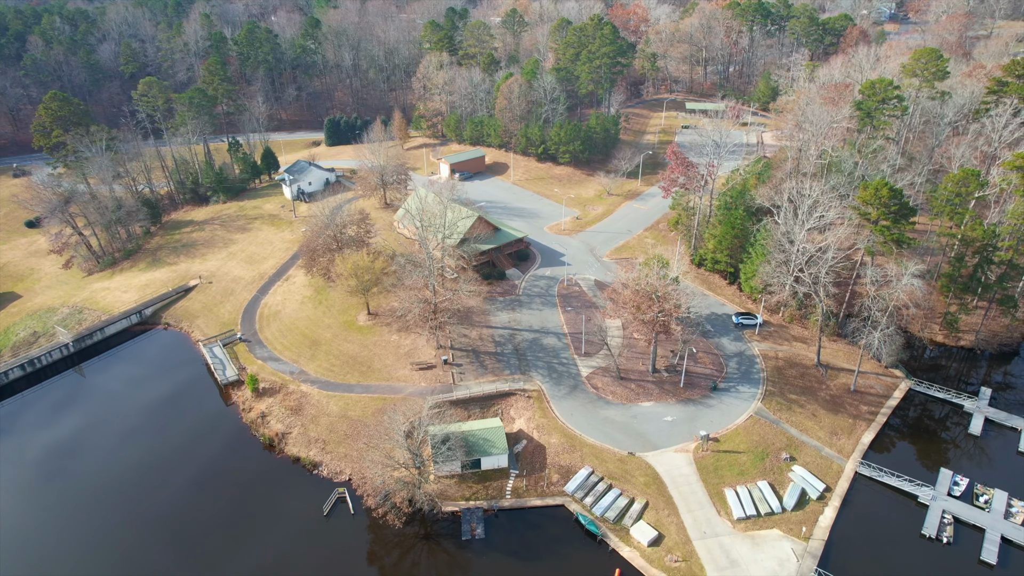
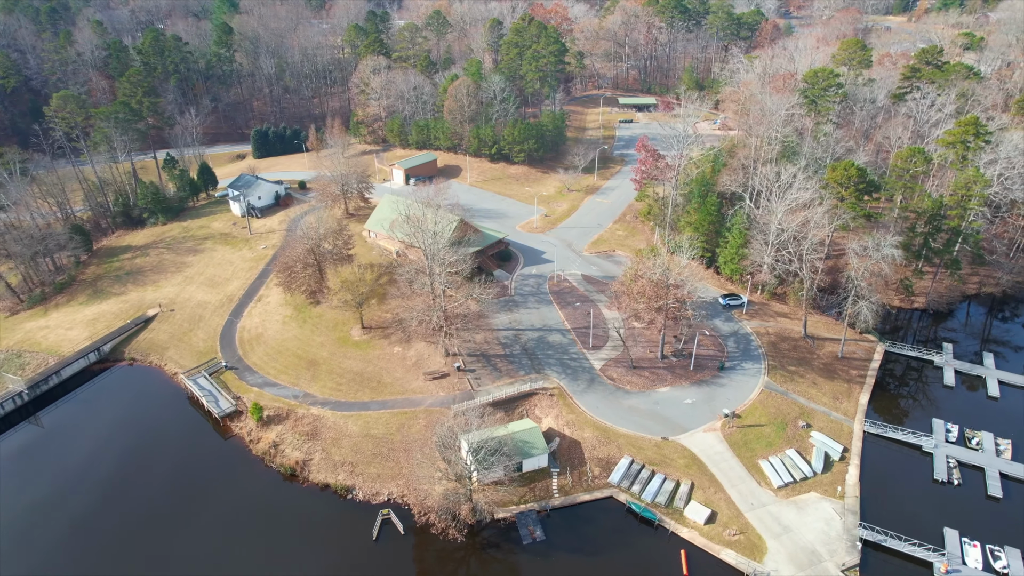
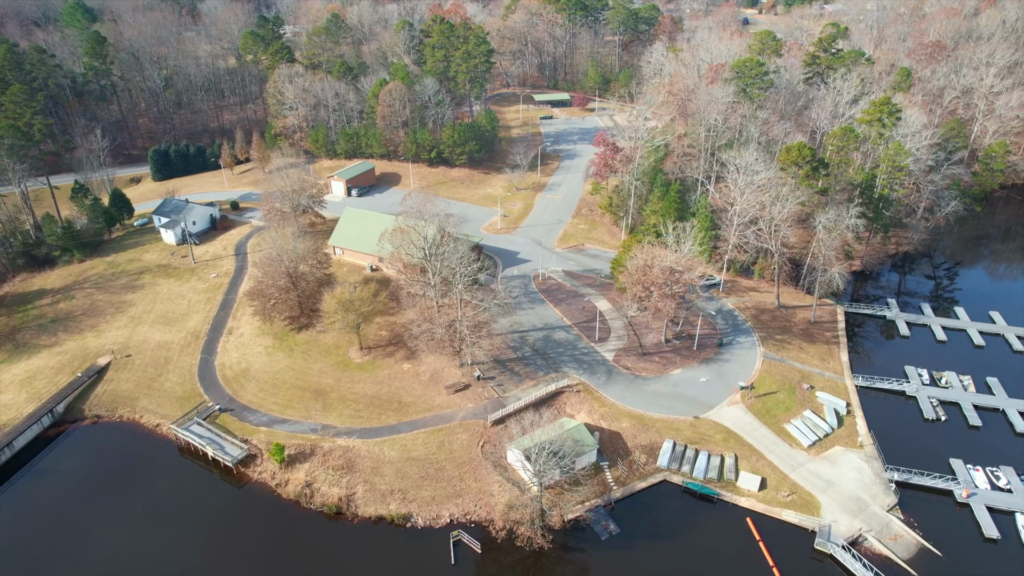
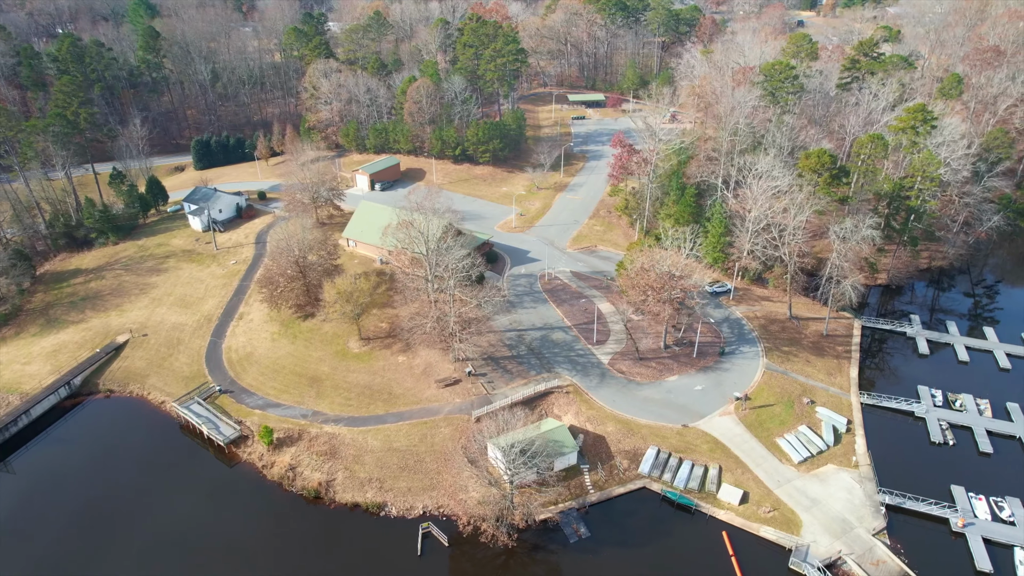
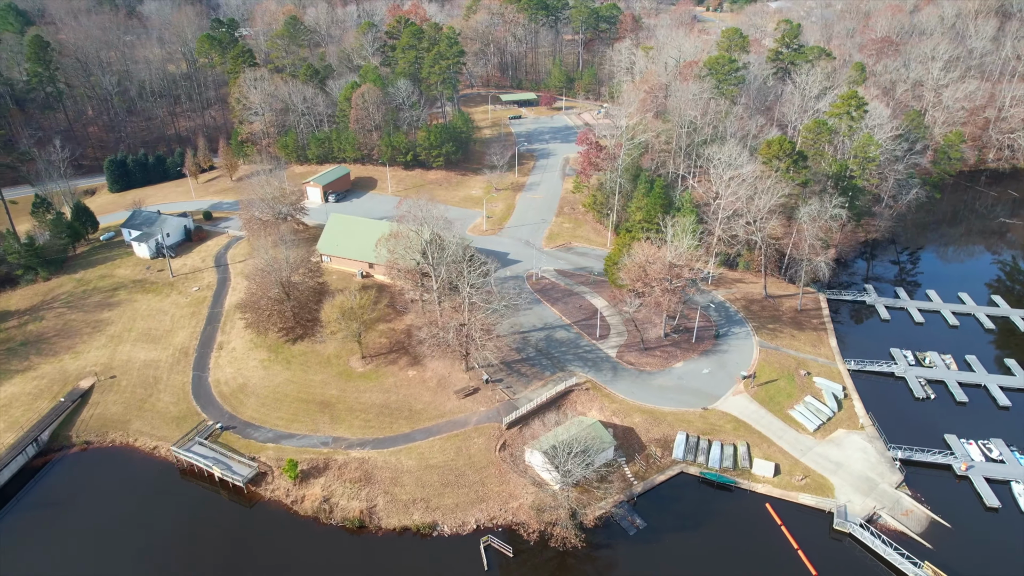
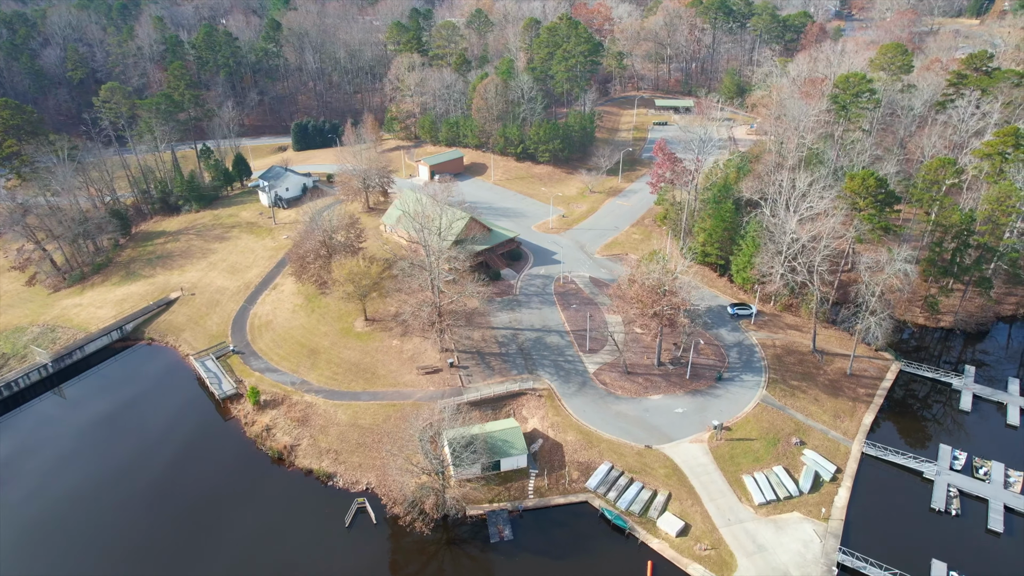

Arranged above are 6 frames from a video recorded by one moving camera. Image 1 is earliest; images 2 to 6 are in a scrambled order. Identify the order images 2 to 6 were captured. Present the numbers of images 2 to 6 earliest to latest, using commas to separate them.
6, 2, 4, 3, 5
